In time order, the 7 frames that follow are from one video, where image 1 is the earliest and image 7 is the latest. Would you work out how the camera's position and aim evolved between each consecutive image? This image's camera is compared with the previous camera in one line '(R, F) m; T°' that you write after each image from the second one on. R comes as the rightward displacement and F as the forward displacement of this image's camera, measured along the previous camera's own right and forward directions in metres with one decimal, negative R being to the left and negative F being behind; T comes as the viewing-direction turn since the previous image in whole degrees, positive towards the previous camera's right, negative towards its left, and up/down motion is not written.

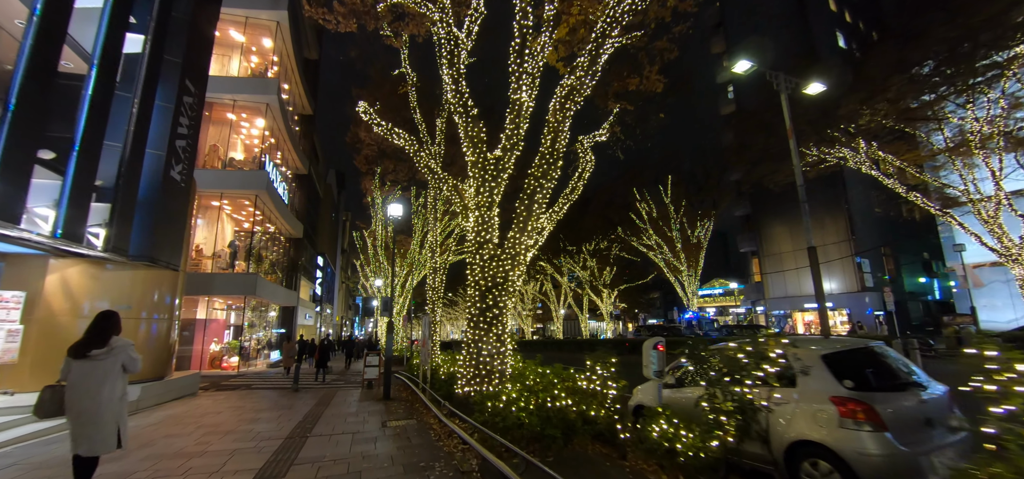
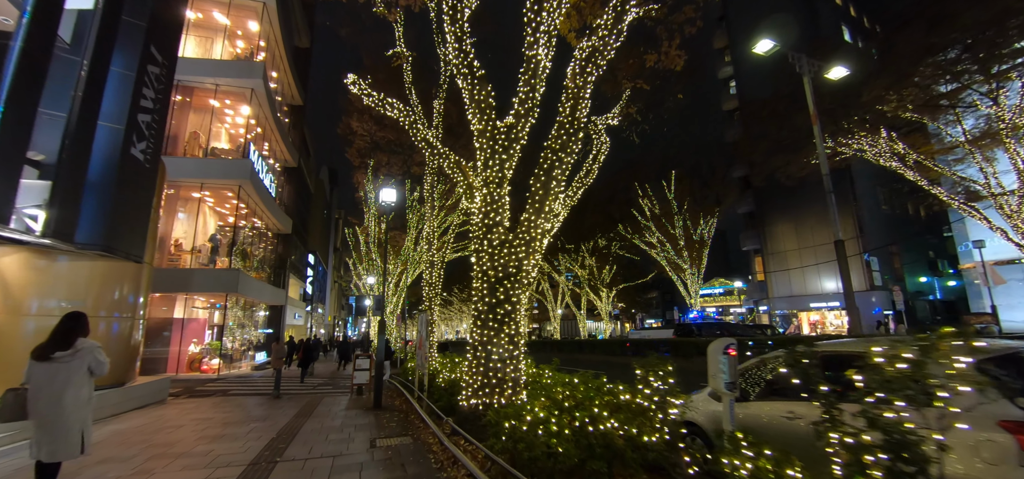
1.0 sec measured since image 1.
(-0.3, +1.1) m; +1°
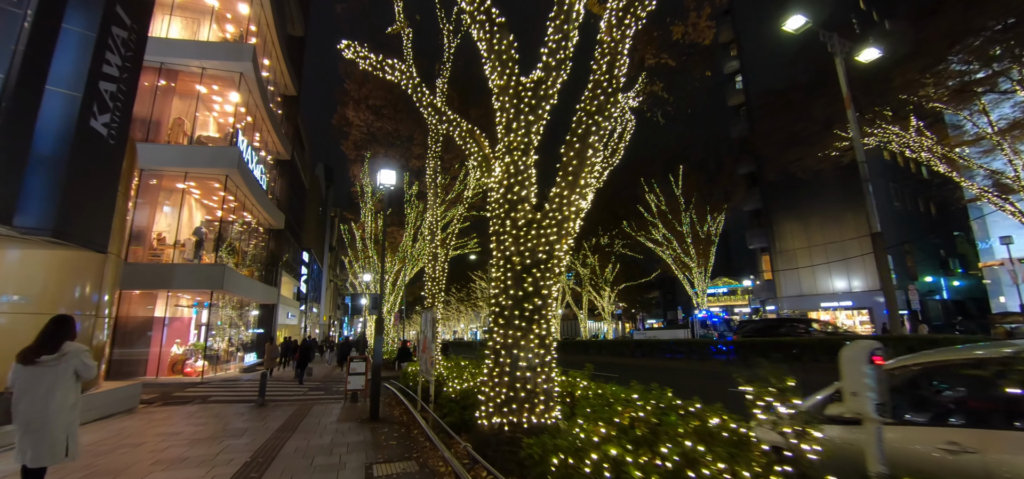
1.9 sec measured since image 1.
(-0.3, +1.0) m; 0°
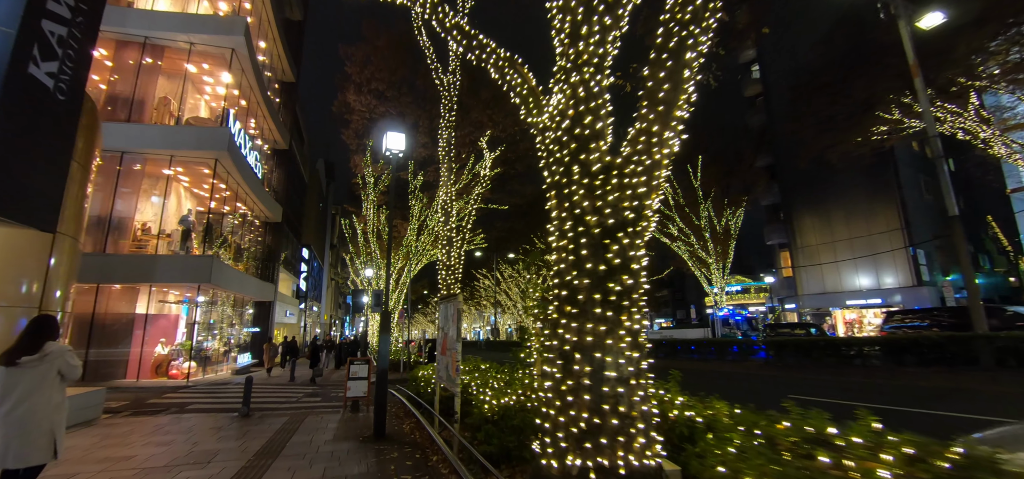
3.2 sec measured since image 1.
(-0.5, +1.4) m; 0°
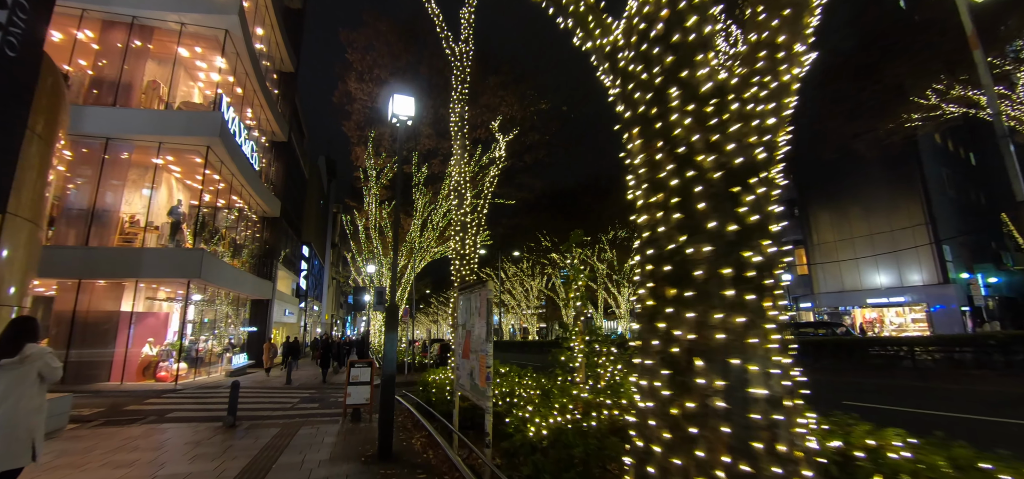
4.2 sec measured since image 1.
(-0.4, +1.0) m; 0°
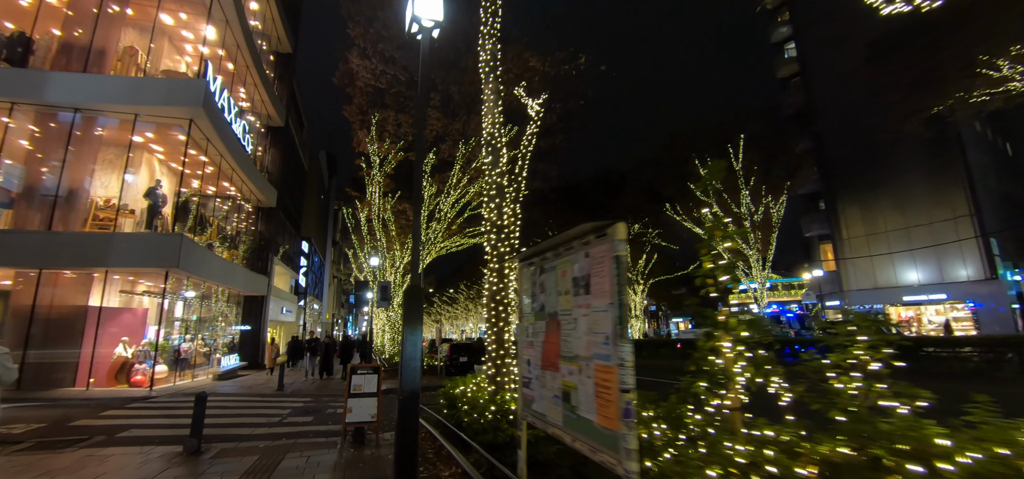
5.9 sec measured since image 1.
(-0.6, +1.6) m; 0°
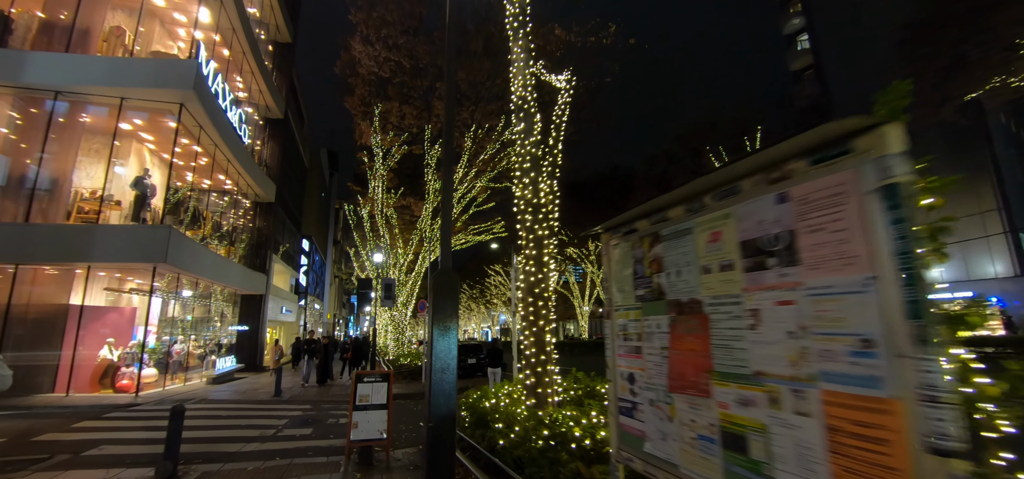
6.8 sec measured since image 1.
(-0.4, +0.9) m; 0°
